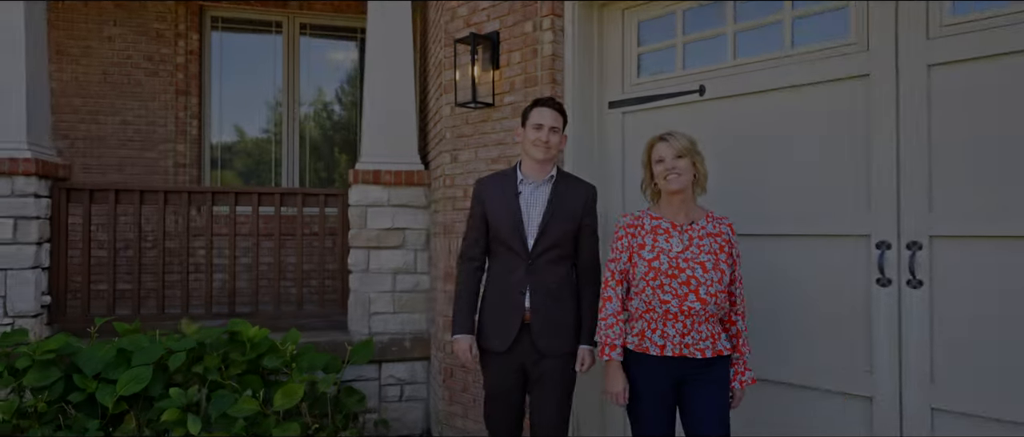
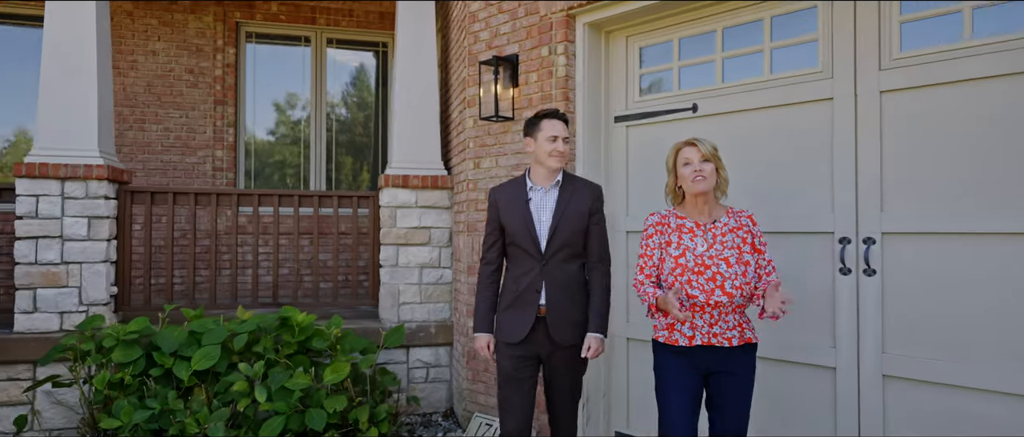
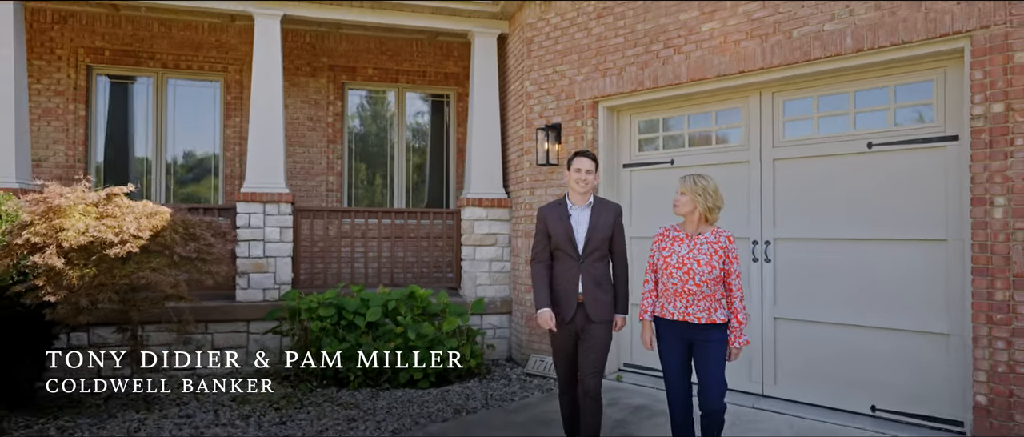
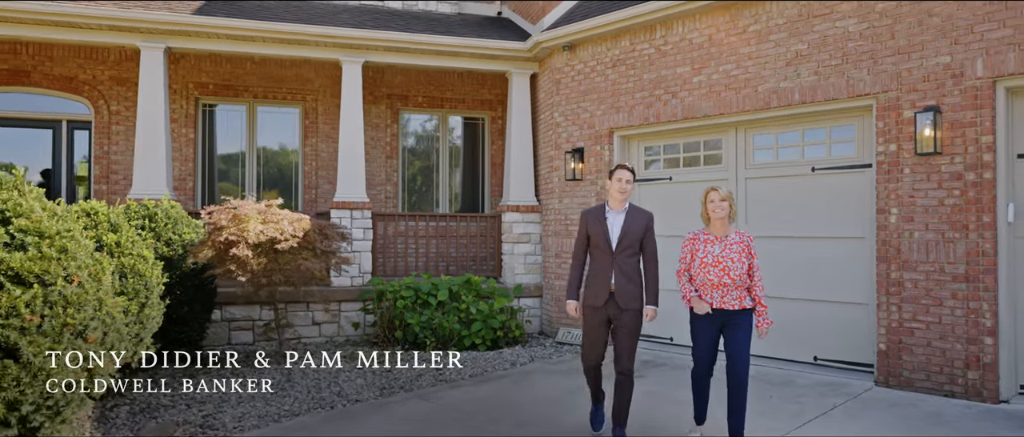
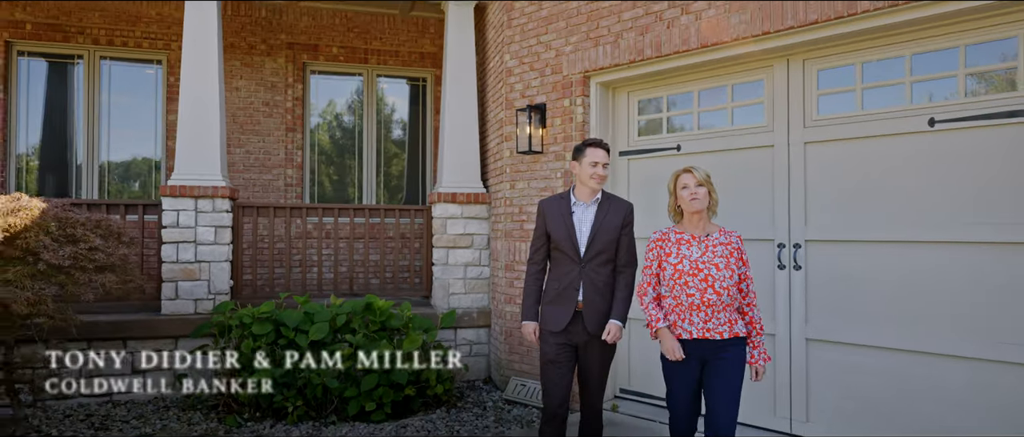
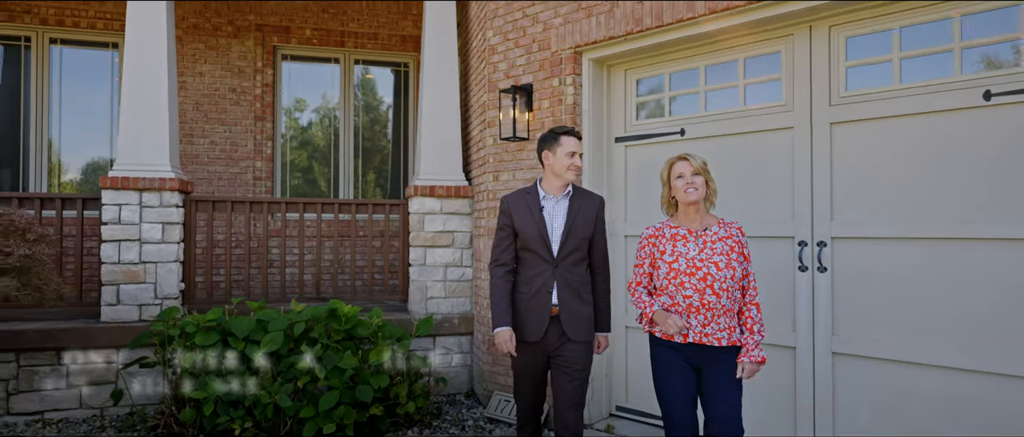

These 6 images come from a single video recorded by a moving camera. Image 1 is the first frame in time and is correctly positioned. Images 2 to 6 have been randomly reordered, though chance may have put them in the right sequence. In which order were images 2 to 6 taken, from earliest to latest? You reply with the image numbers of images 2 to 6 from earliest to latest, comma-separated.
2, 6, 5, 3, 4
